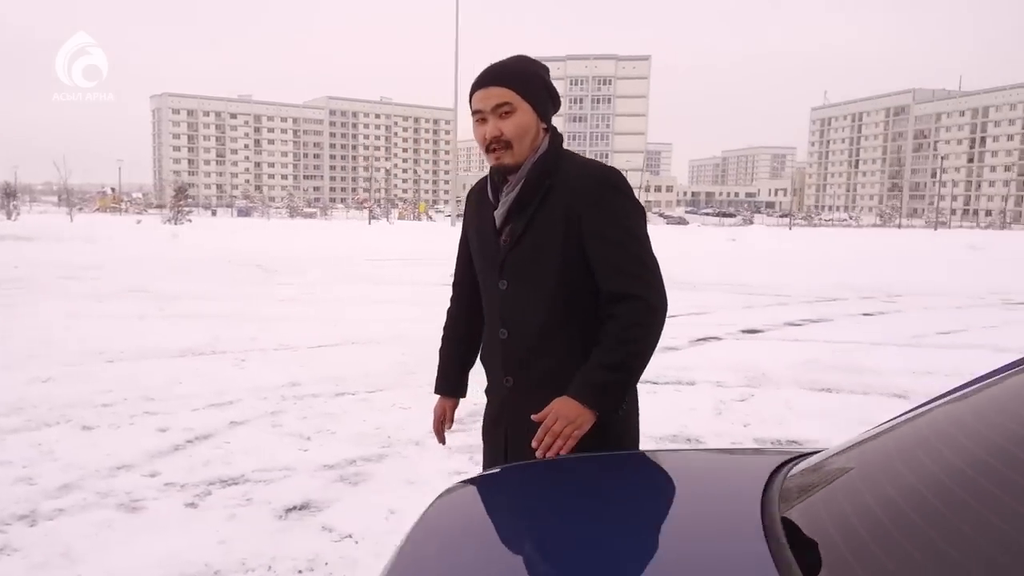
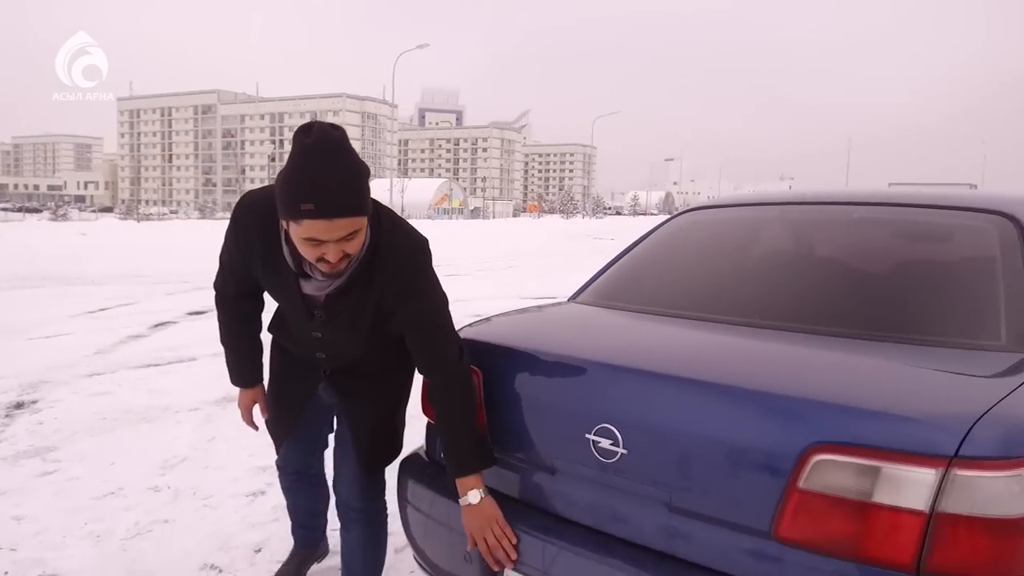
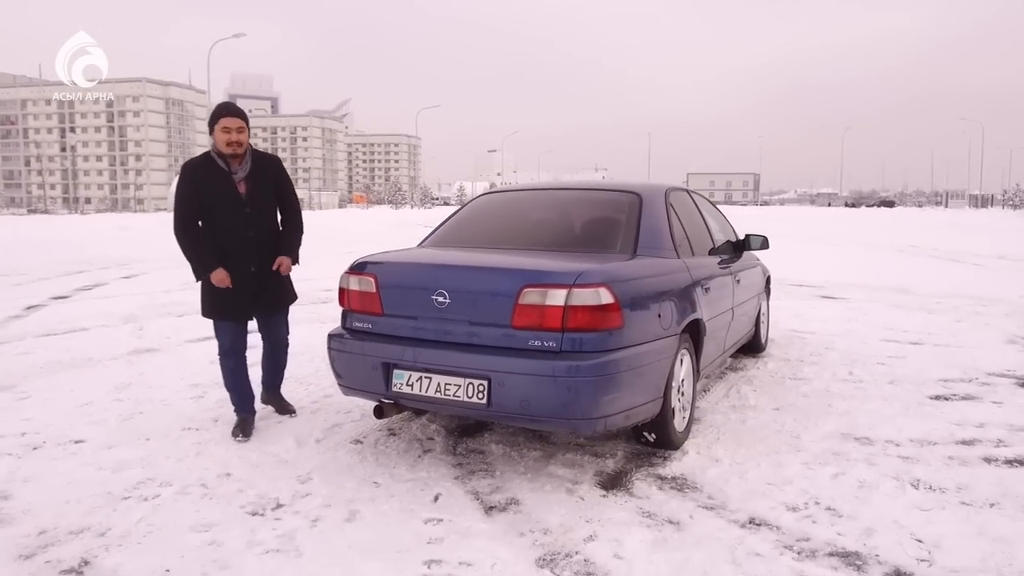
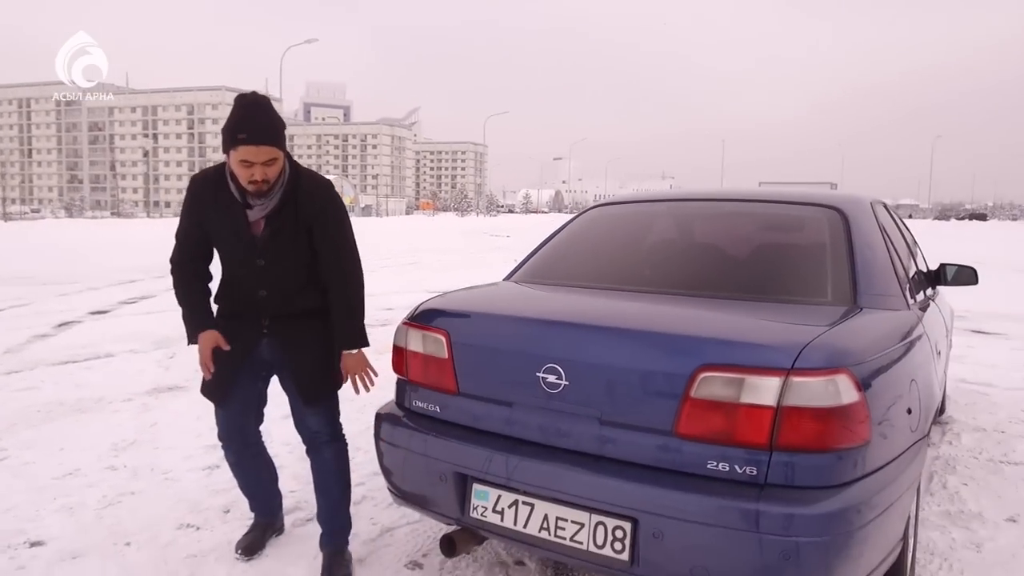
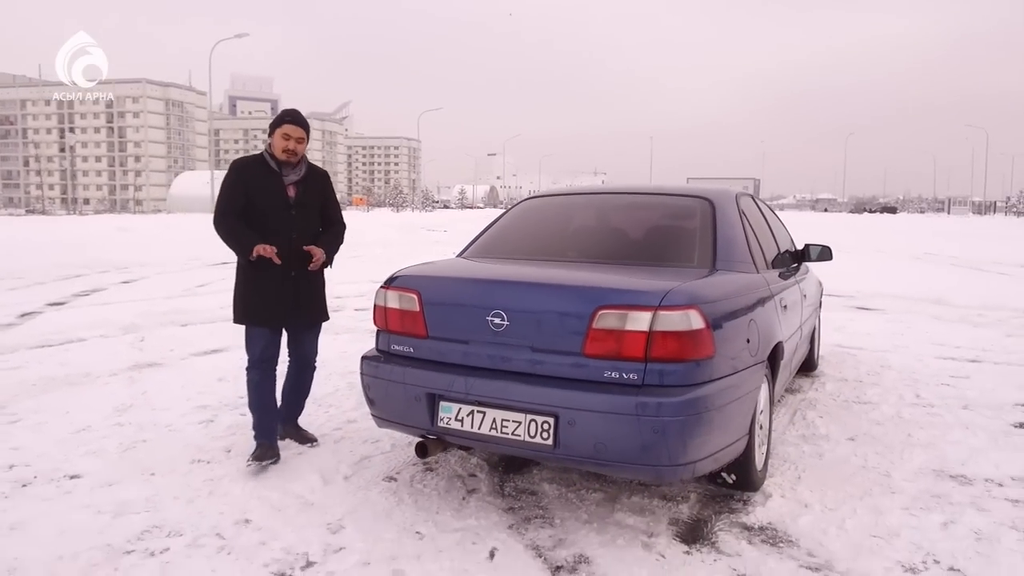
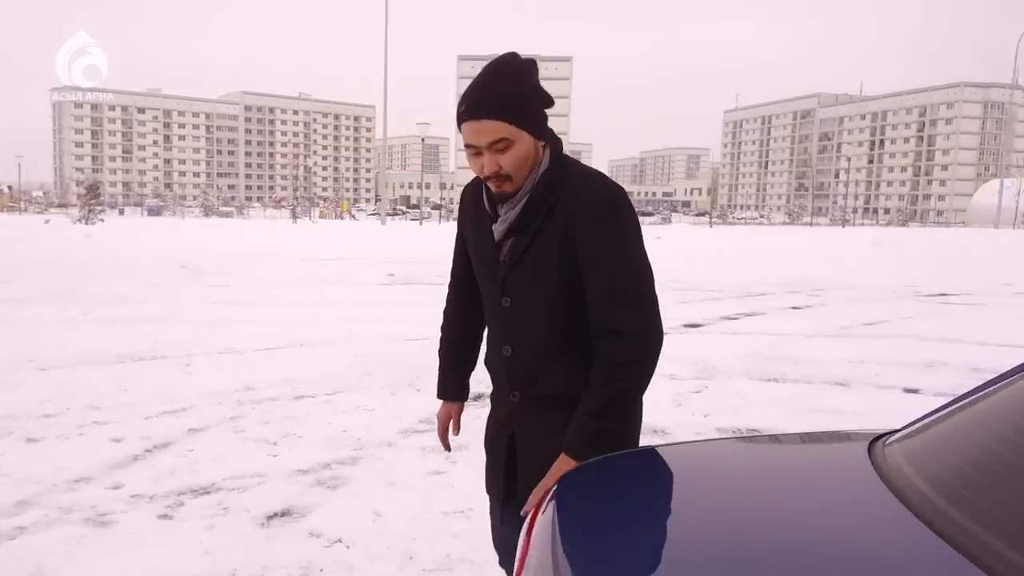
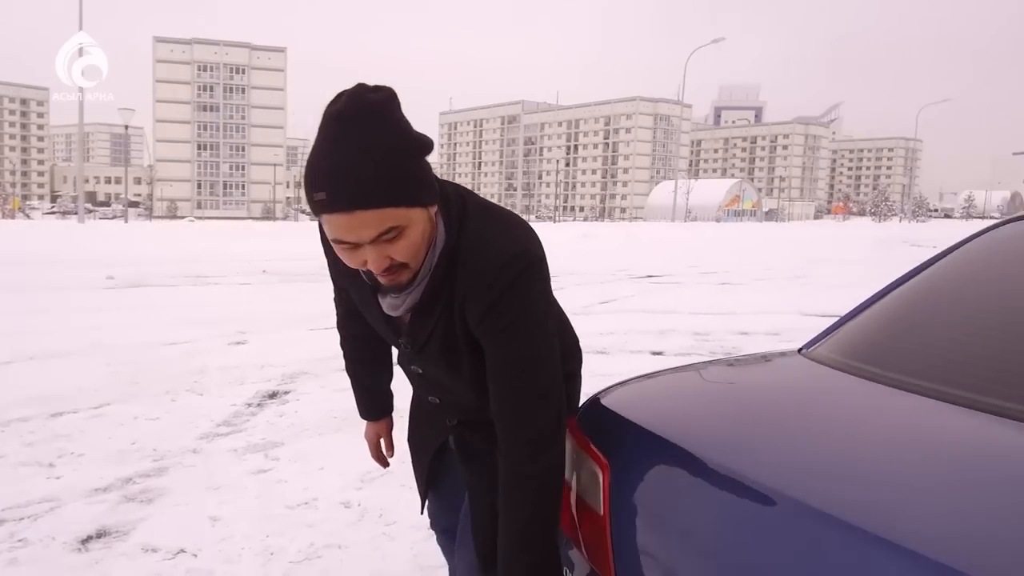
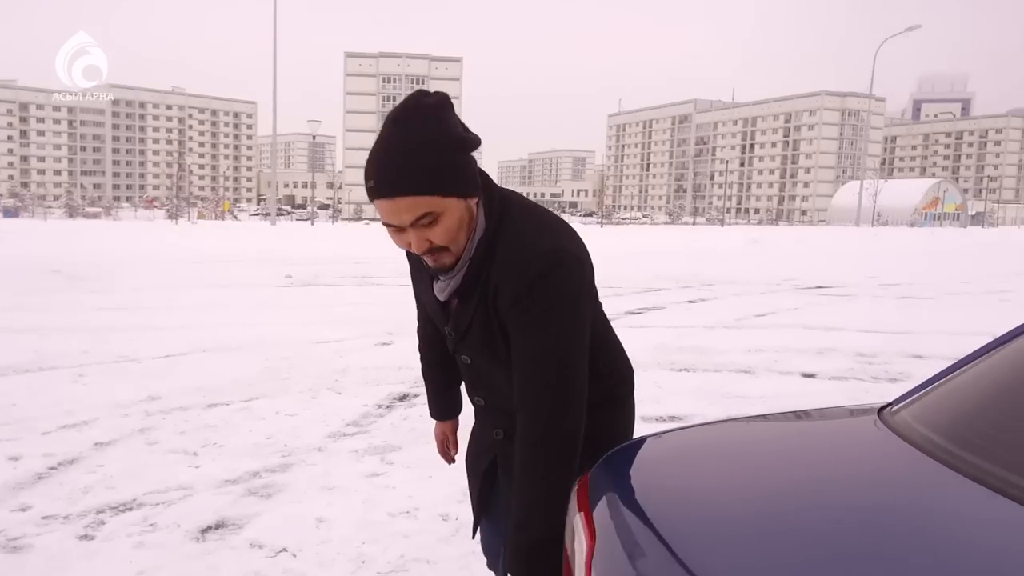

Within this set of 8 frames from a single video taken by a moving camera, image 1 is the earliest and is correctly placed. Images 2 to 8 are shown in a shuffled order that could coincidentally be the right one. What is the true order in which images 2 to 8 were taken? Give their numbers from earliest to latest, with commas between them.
6, 8, 7, 2, 4, 5, 3
